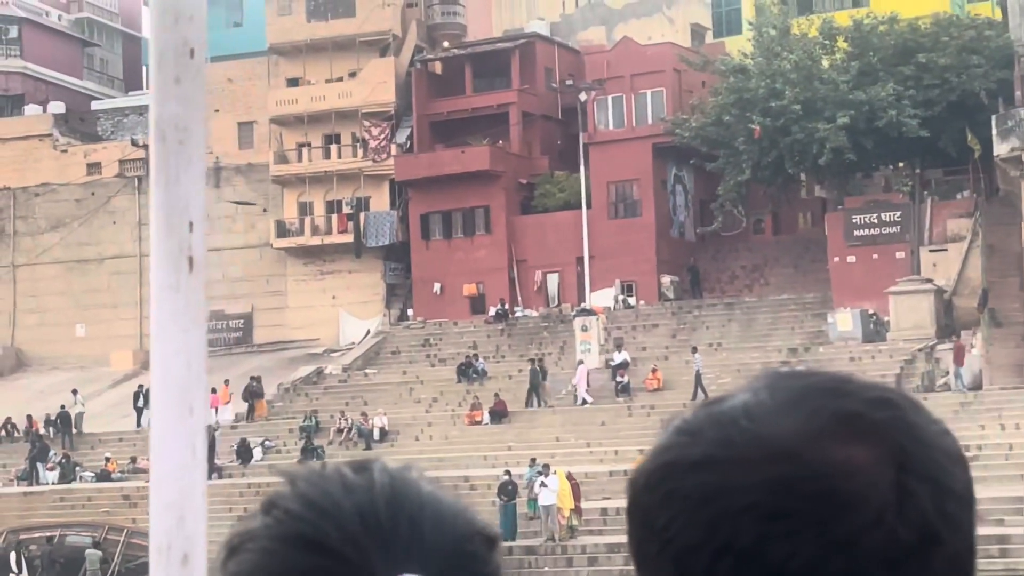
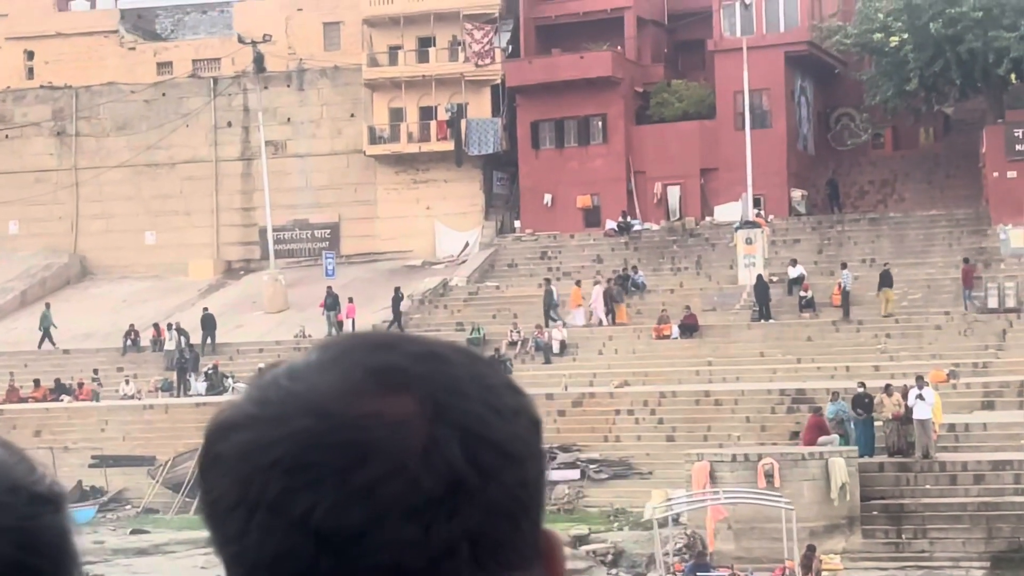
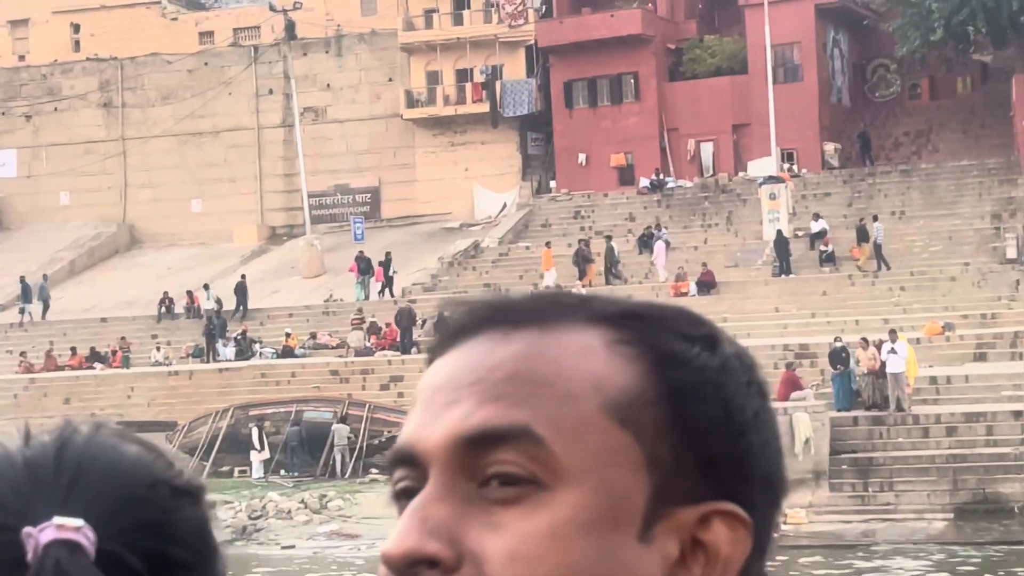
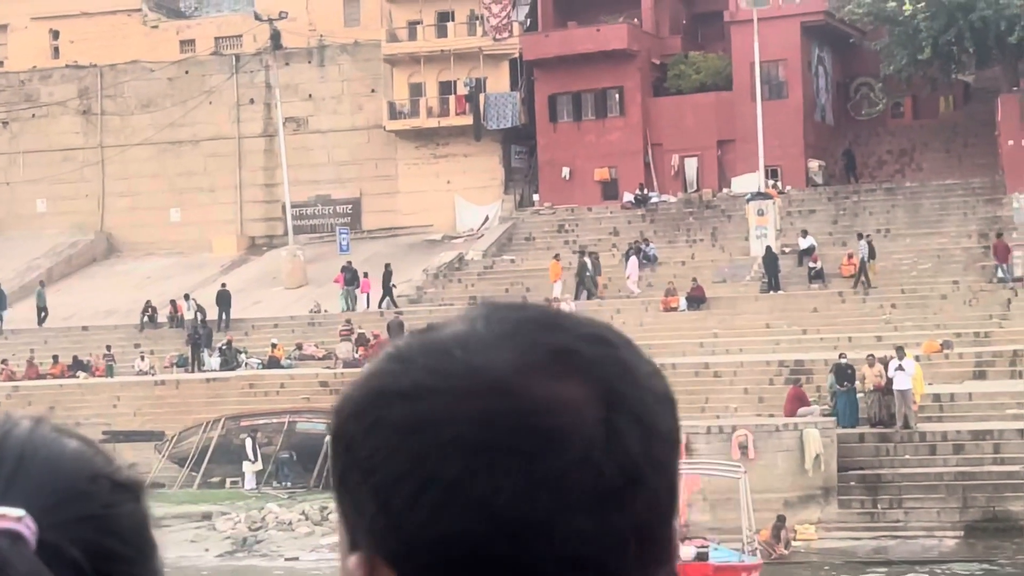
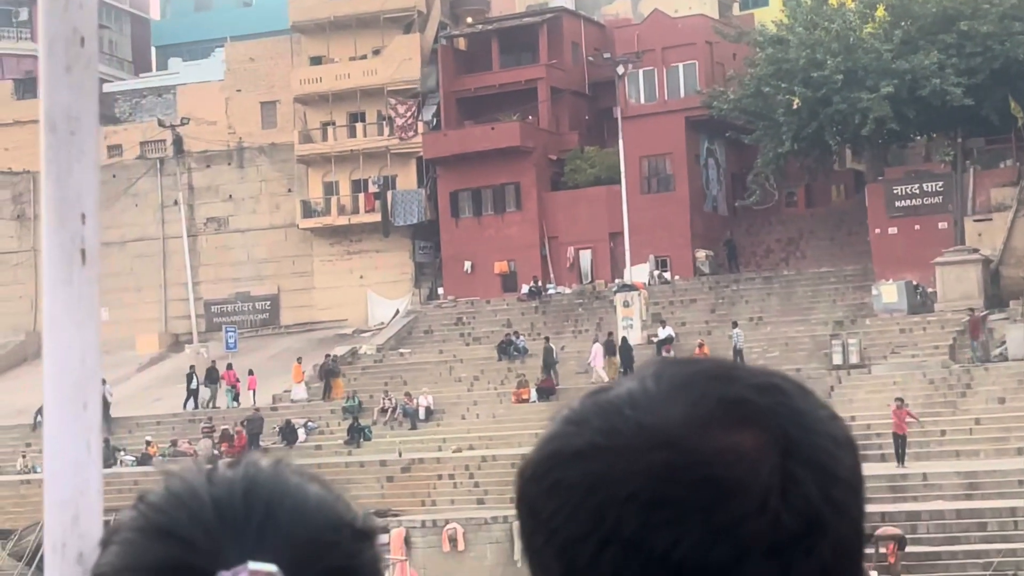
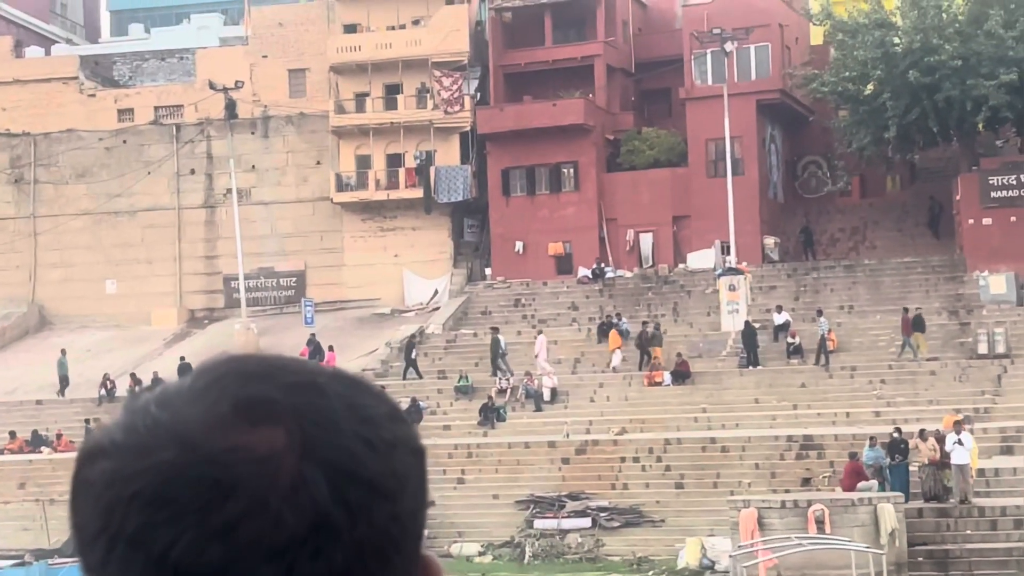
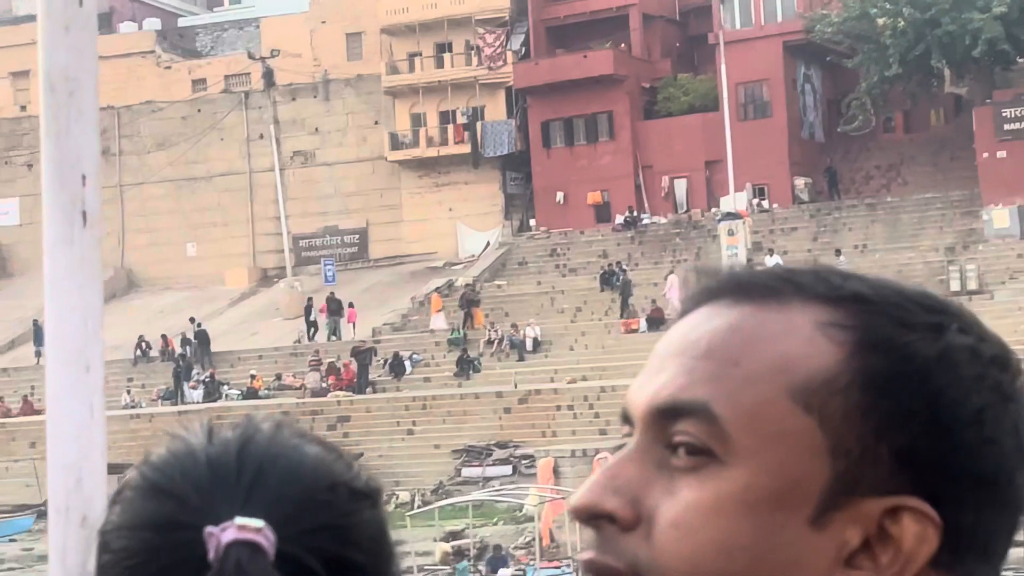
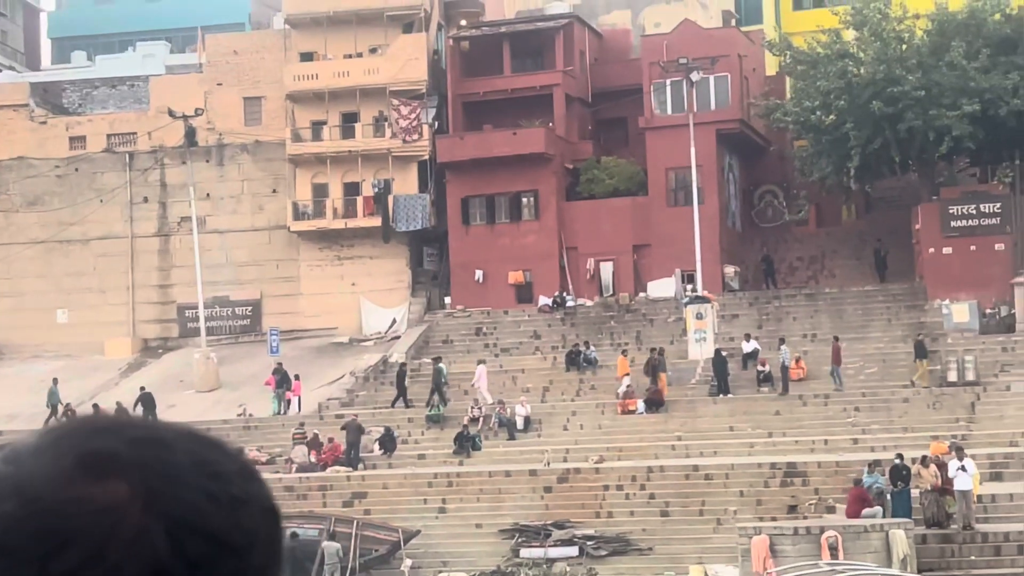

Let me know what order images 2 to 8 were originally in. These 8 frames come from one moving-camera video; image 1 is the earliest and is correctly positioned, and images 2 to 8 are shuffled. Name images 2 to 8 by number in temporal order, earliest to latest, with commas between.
5, 7, 3, 4, 2, 6, 8
